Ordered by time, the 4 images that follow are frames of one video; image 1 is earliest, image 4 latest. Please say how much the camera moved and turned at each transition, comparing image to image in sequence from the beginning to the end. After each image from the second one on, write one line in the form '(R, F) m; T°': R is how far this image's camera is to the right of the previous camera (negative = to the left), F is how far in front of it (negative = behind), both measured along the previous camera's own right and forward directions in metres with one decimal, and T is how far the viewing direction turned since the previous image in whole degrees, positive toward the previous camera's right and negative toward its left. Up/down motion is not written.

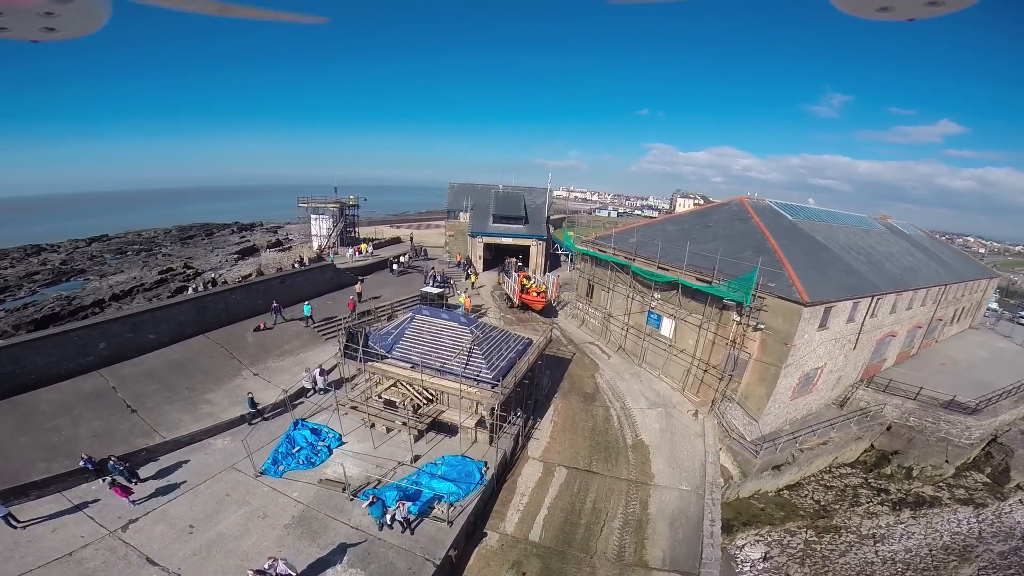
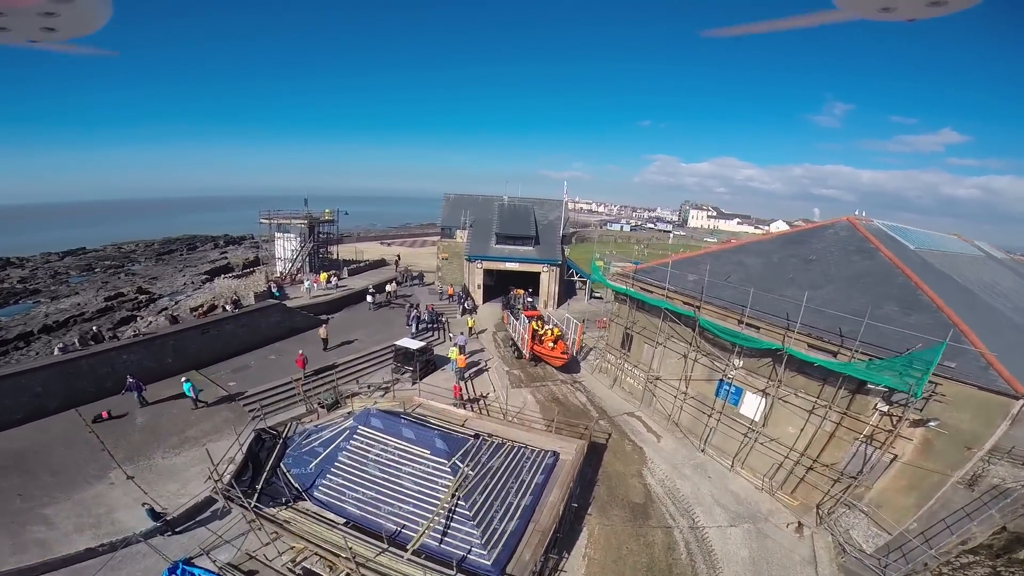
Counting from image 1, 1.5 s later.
(-0.4, +7.7) m; 0°
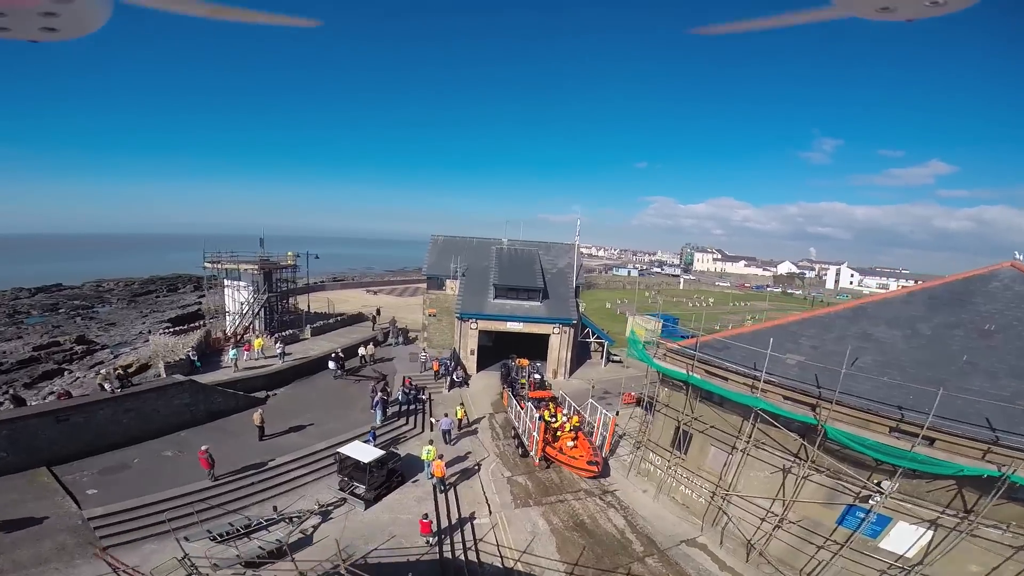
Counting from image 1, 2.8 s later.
(-0.2, +6.0) m; 0°
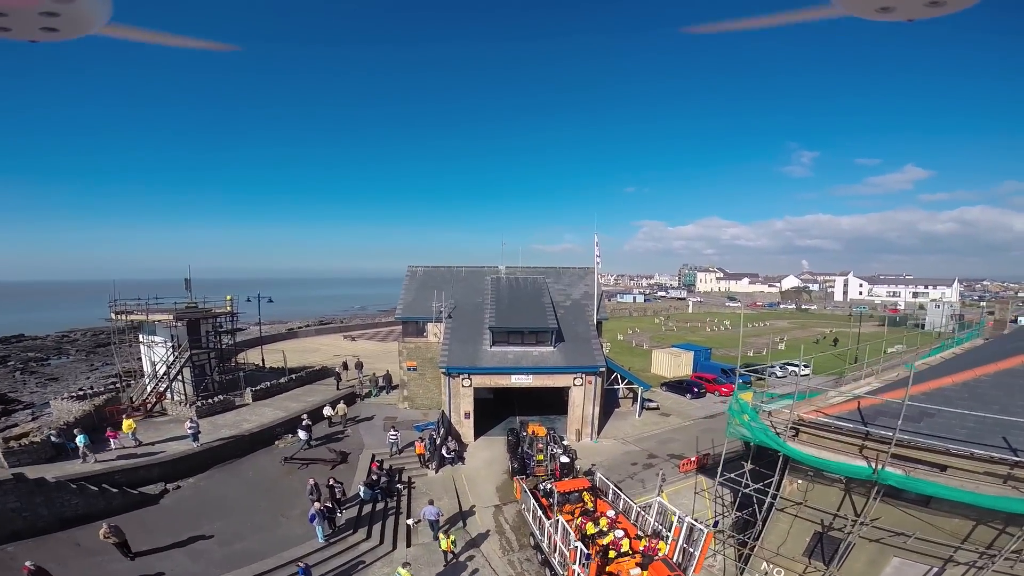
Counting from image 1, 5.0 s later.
(-0.3, +5.7) m; +1°
